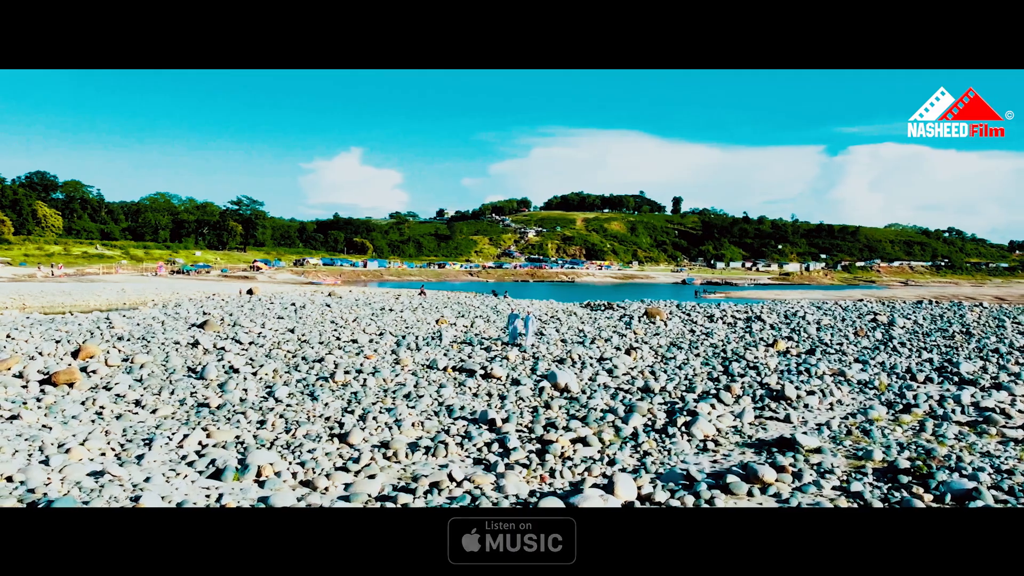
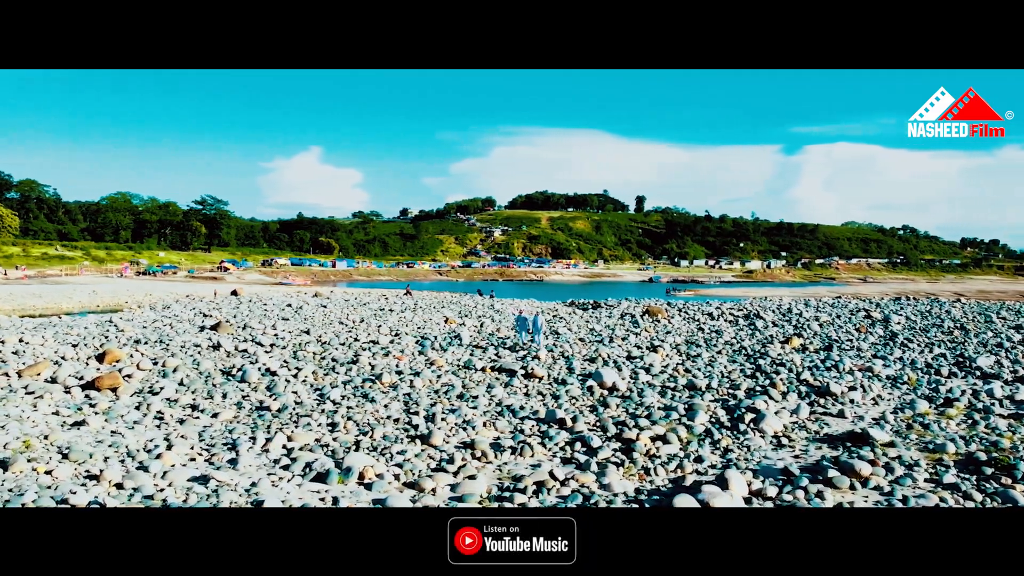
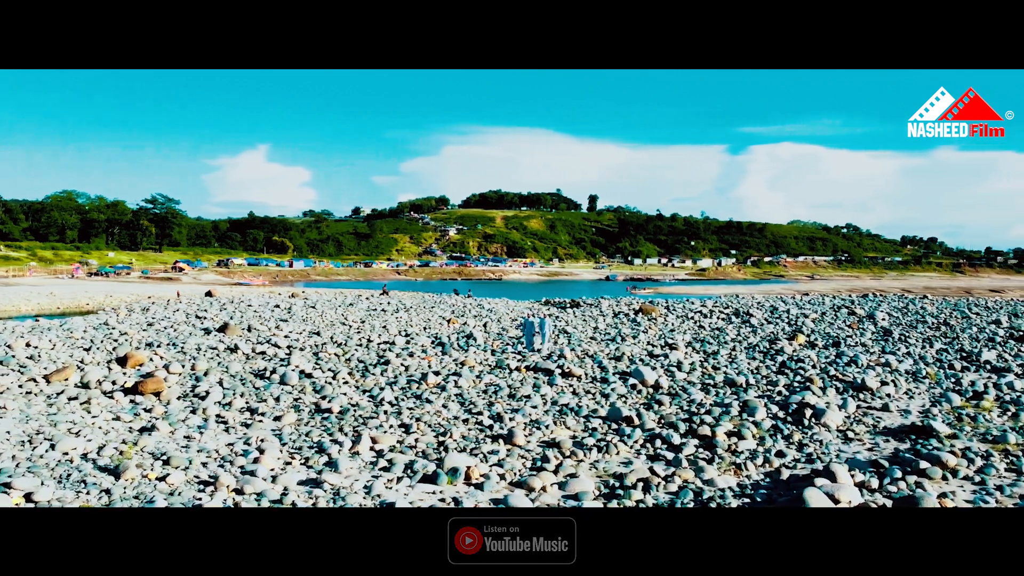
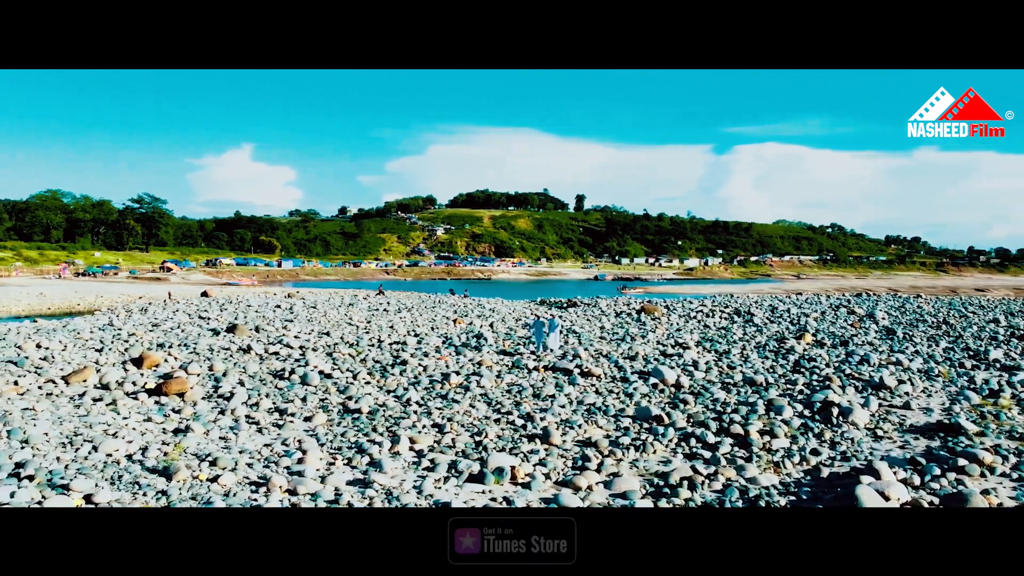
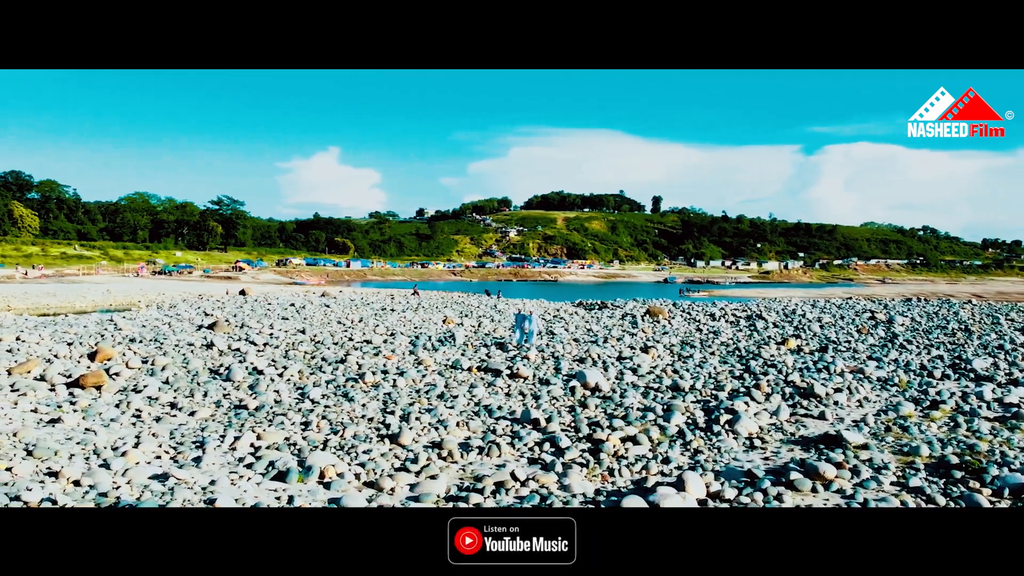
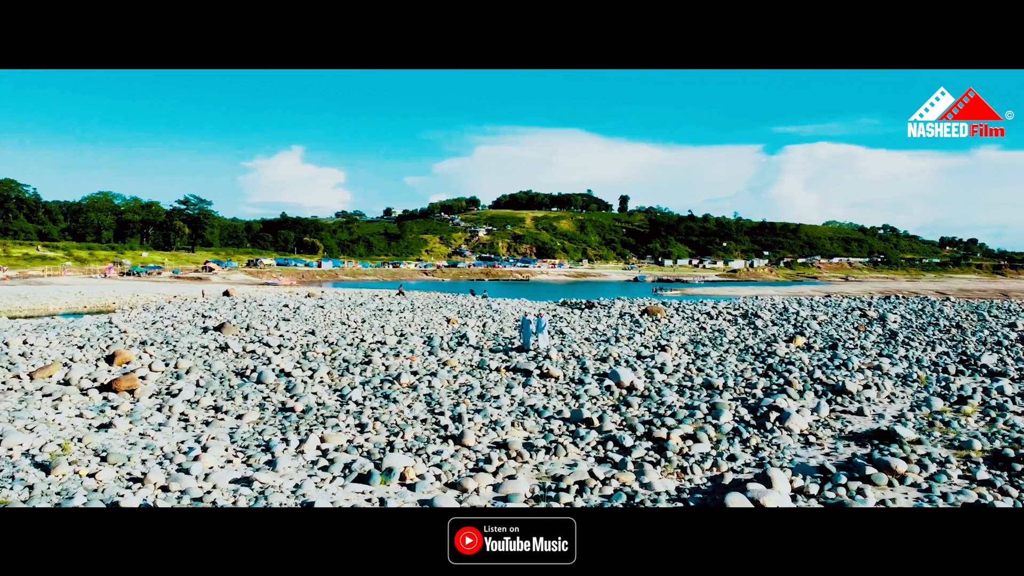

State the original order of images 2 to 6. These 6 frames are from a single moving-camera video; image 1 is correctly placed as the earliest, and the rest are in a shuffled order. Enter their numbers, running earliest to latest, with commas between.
5, 2, 6, 3, 4
